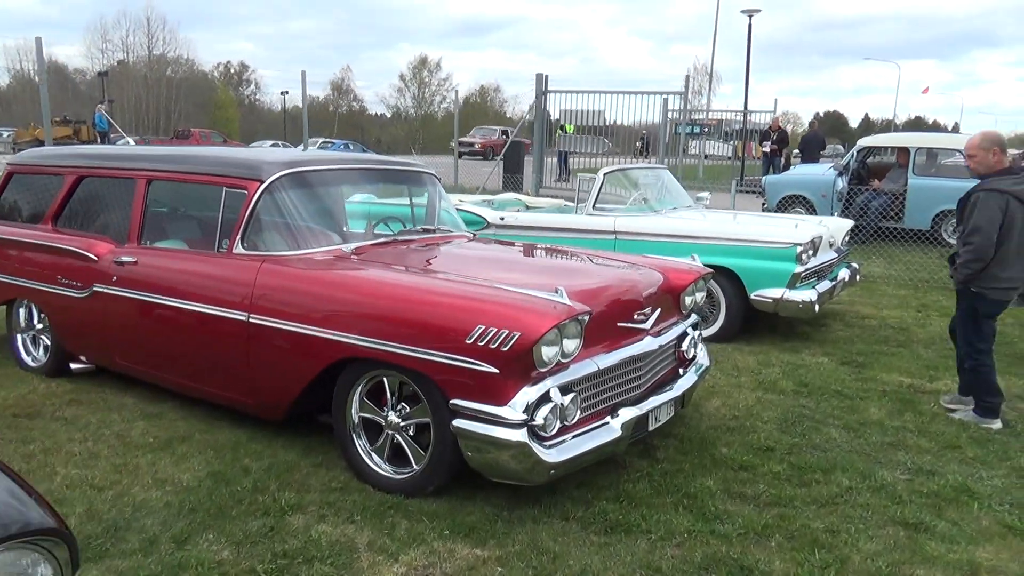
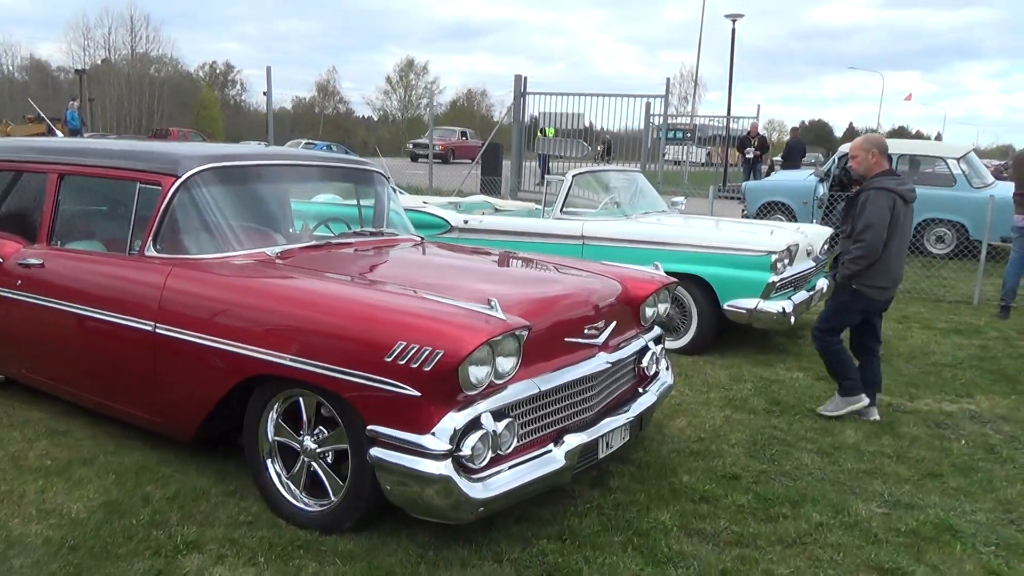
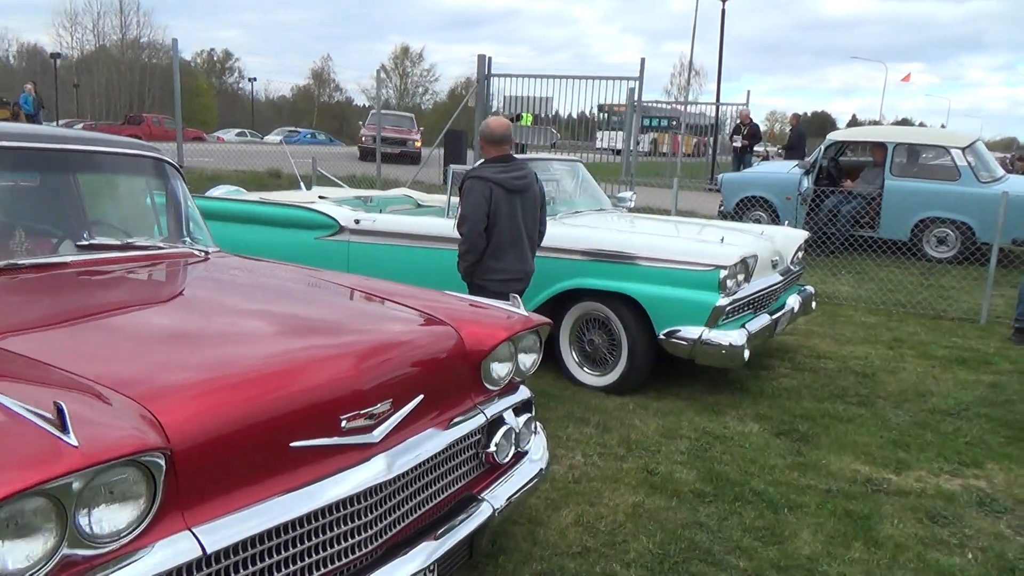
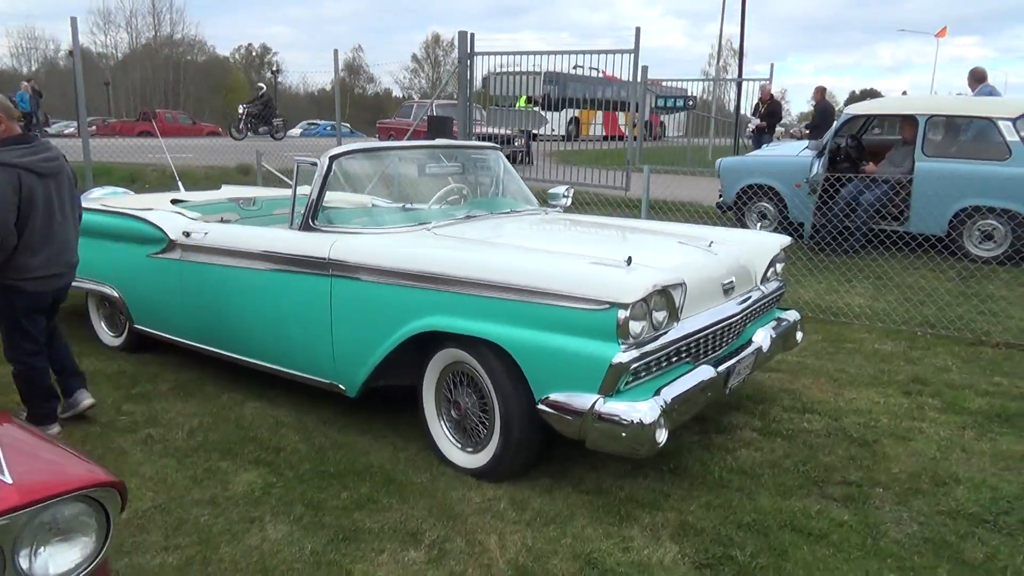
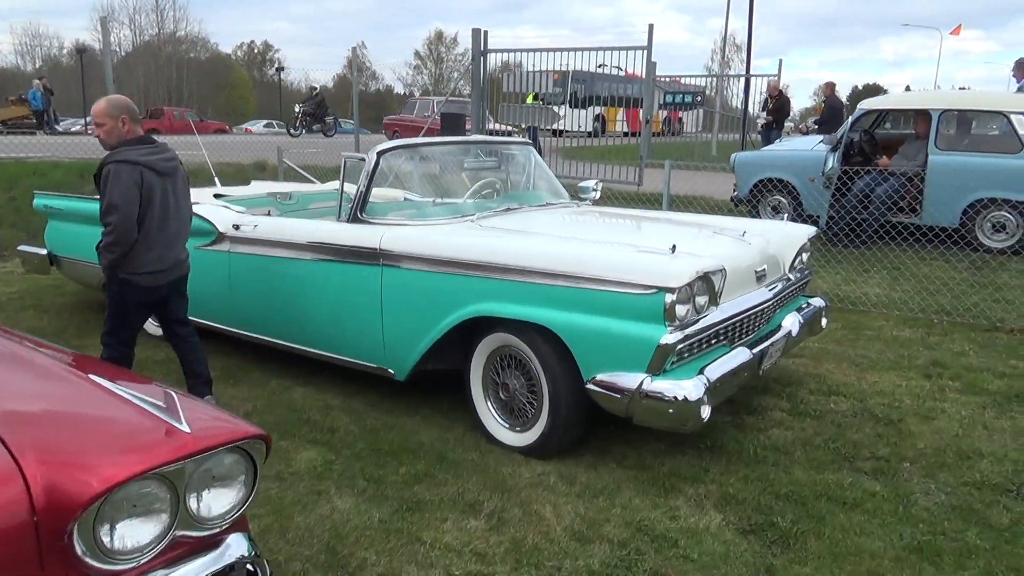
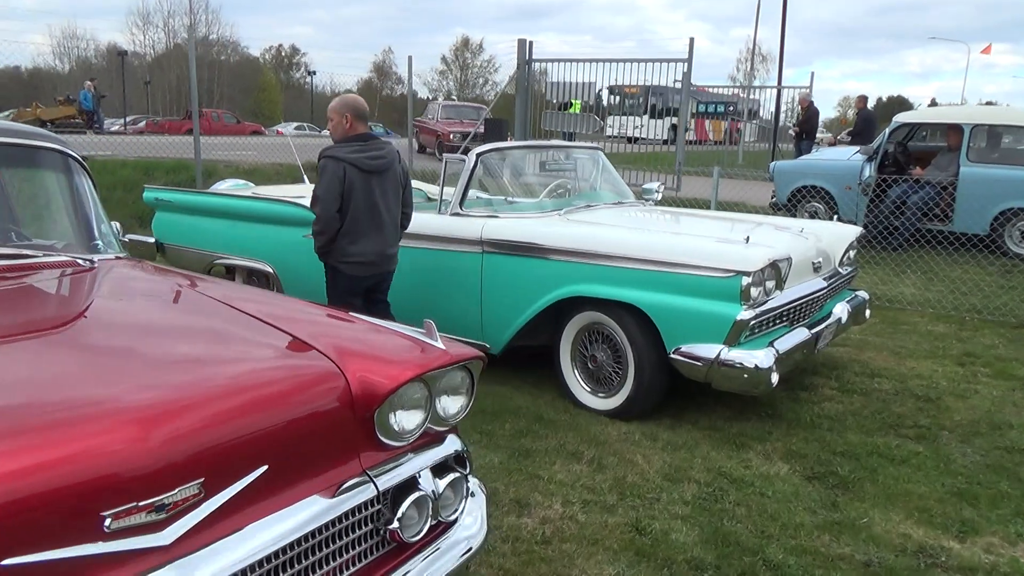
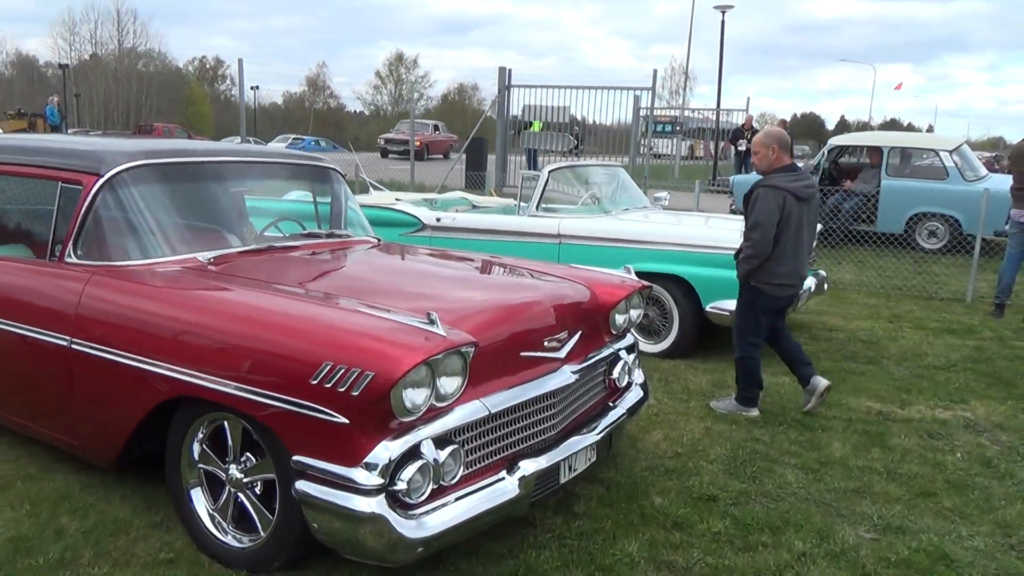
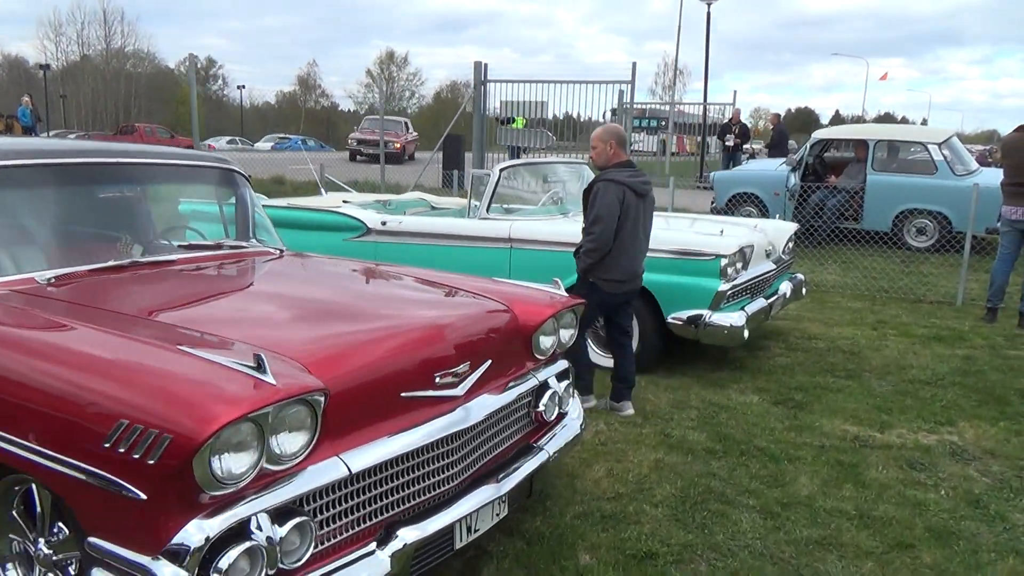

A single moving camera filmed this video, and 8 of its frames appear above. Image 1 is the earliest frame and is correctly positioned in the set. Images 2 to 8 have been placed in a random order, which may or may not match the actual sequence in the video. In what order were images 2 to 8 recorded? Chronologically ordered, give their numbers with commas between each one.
2, 7, 8, 3, 6, 5, 4
